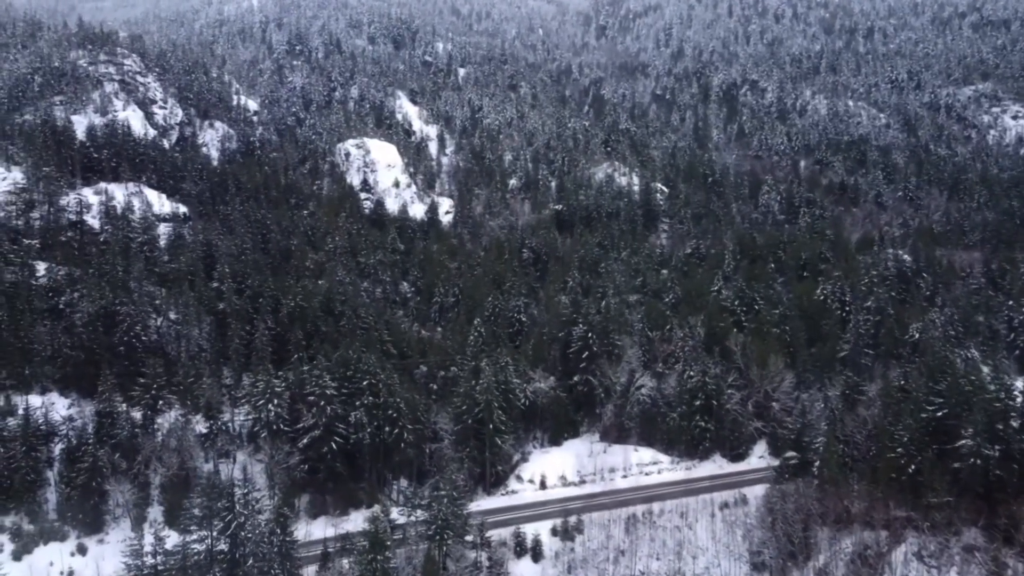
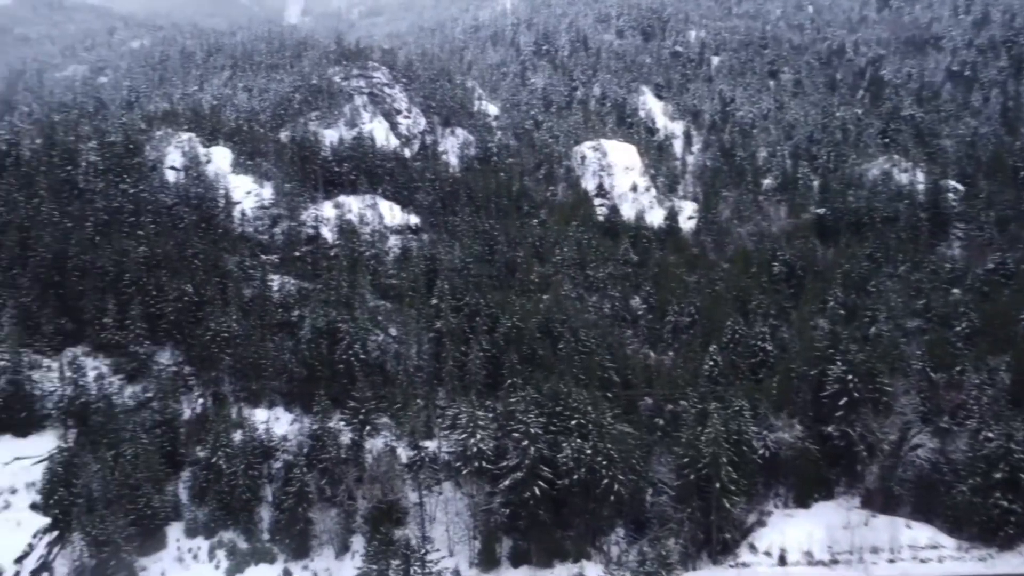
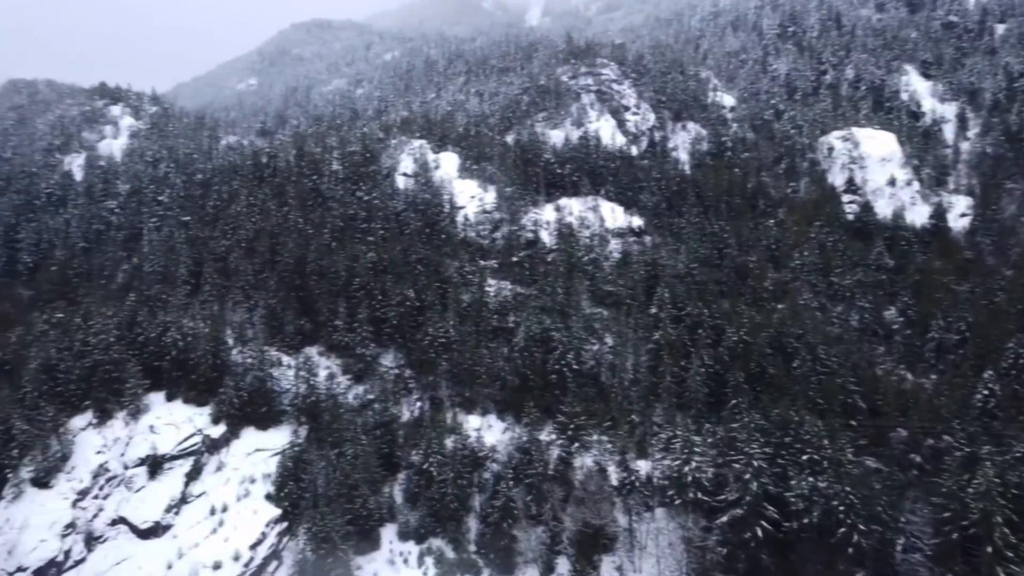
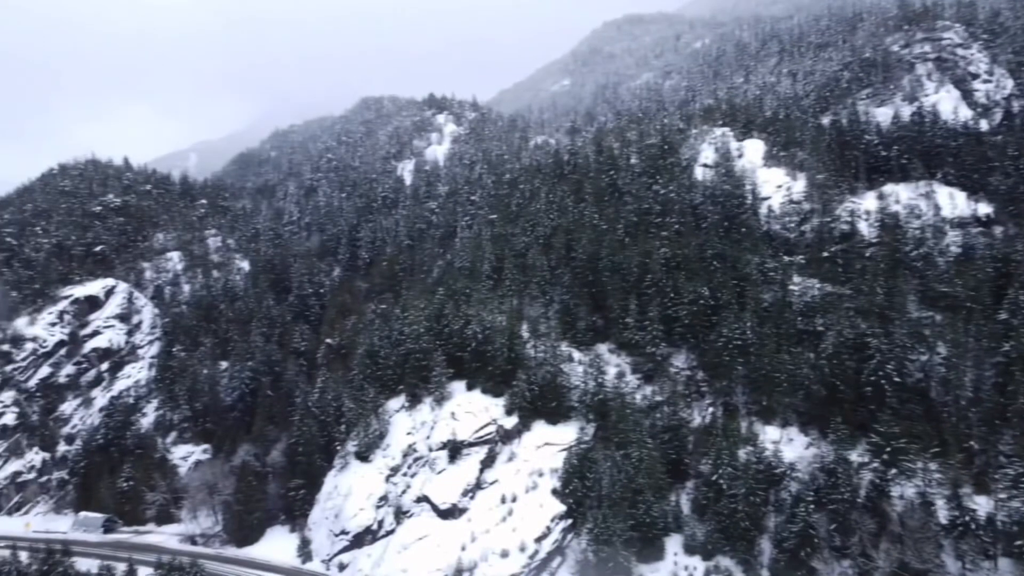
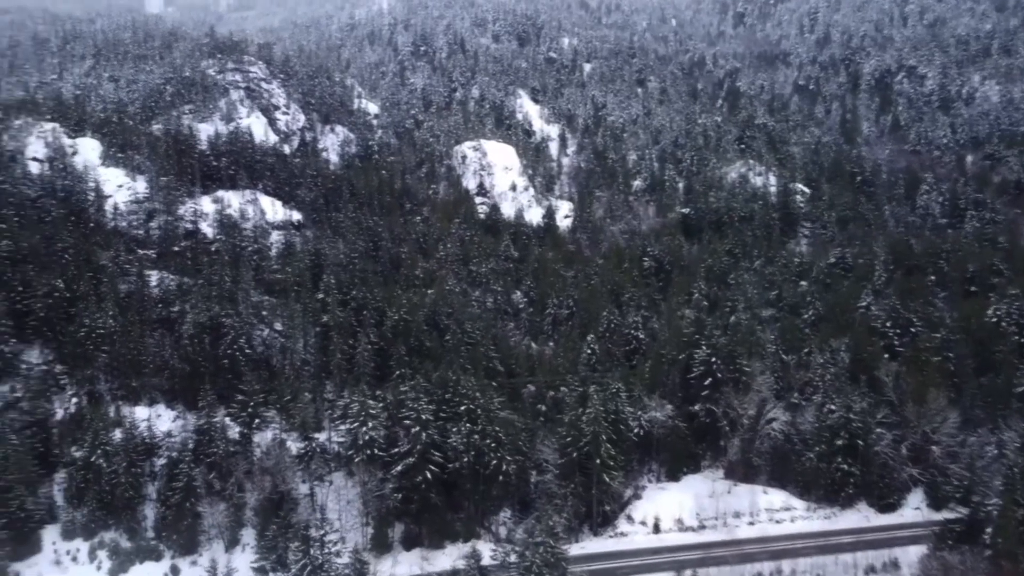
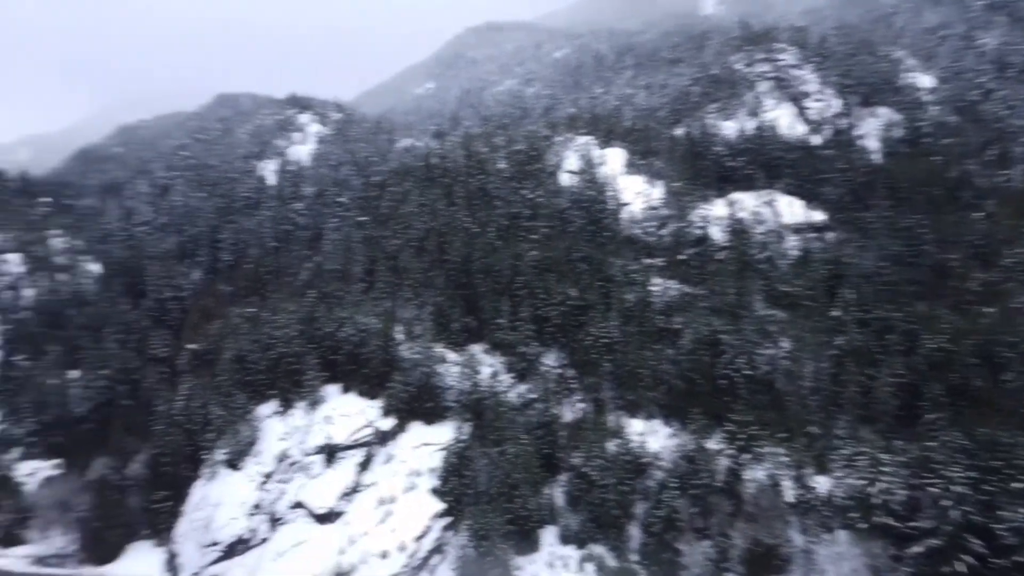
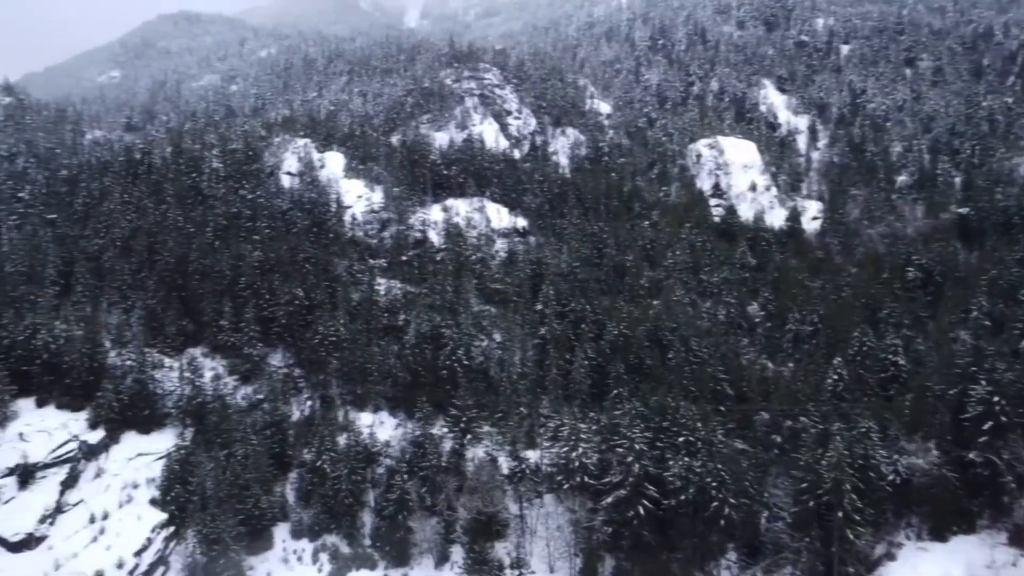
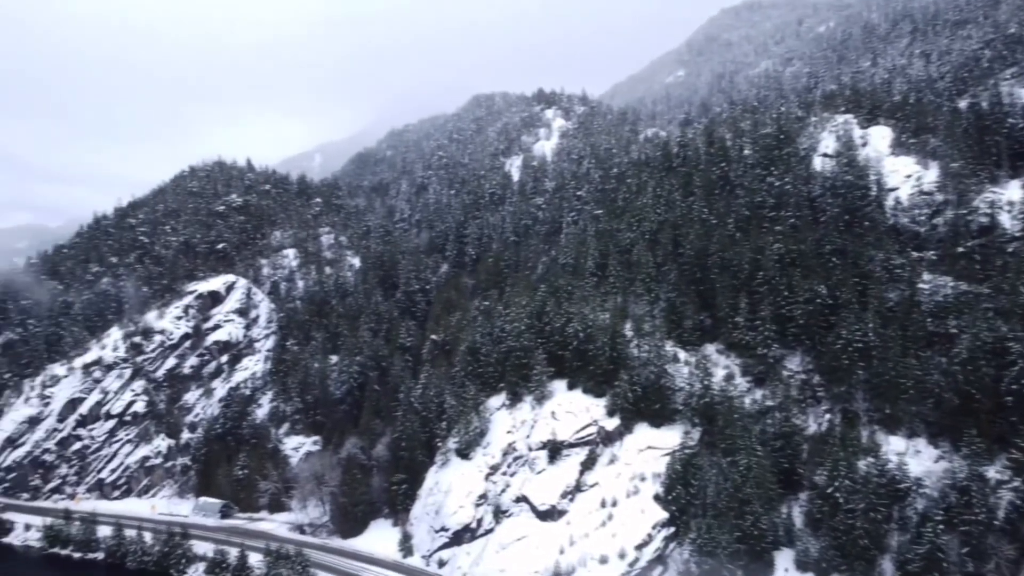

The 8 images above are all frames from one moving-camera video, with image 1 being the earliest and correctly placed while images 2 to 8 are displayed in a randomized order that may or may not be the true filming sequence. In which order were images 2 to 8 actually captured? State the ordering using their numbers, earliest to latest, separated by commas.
5, 2, 7, 3, 6, 4, 8
